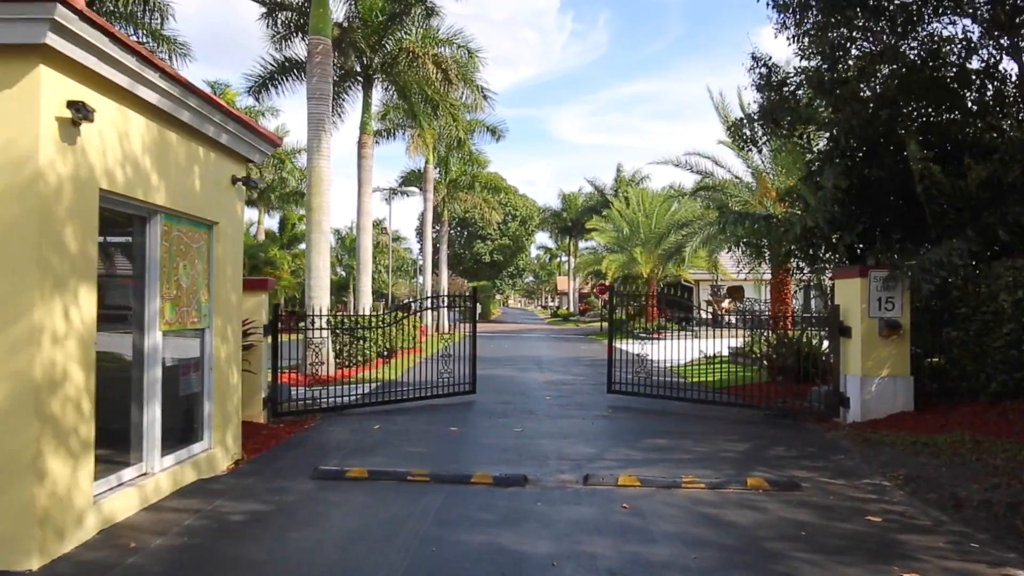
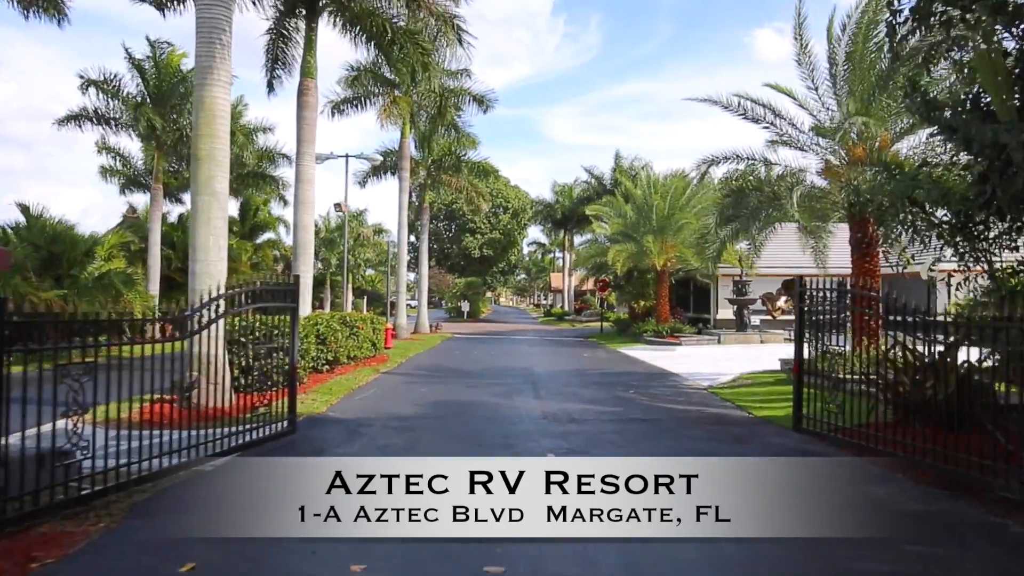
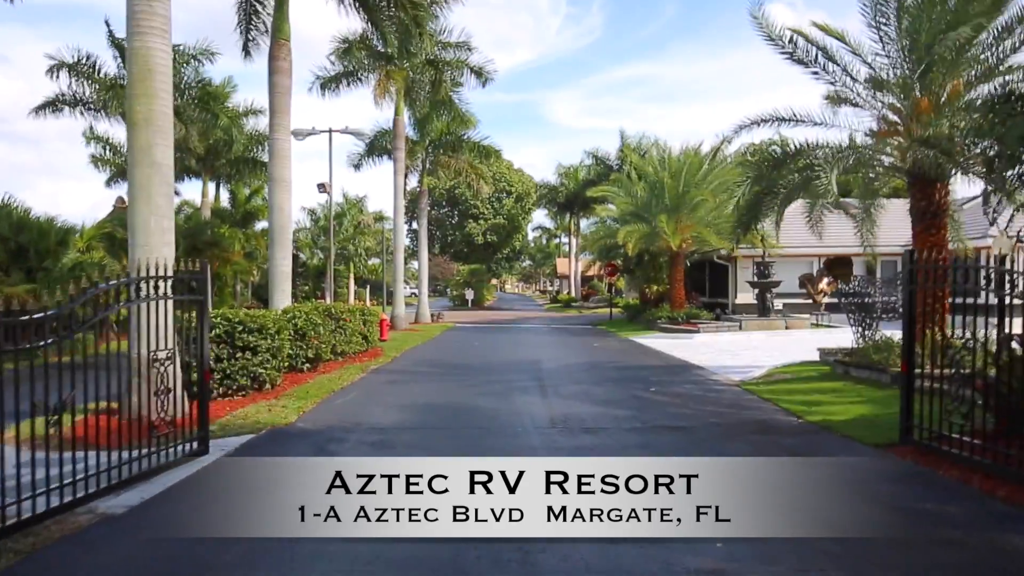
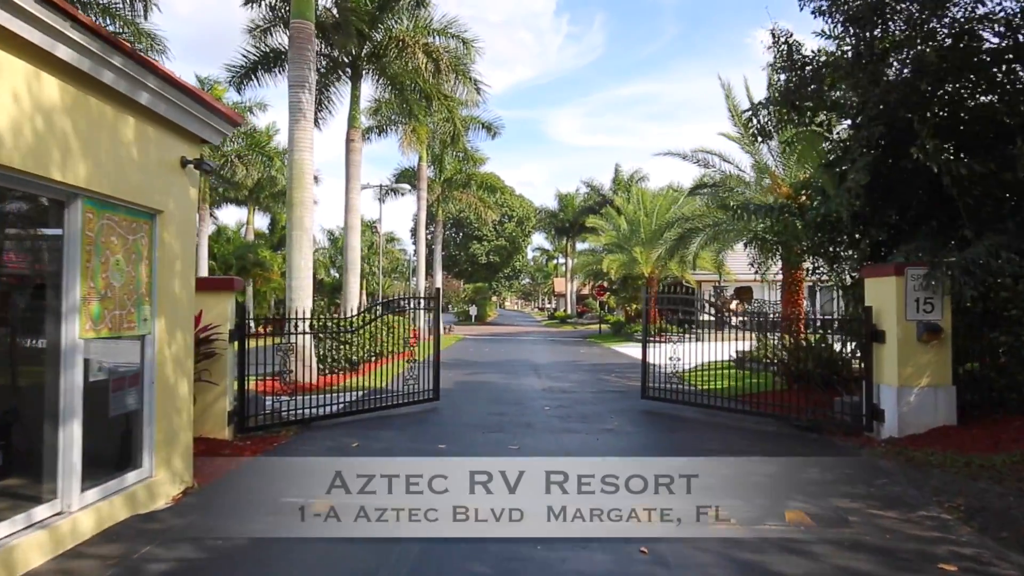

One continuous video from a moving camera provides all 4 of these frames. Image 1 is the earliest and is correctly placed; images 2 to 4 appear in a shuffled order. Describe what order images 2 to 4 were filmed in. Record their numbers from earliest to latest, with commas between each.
4, 2, 3
